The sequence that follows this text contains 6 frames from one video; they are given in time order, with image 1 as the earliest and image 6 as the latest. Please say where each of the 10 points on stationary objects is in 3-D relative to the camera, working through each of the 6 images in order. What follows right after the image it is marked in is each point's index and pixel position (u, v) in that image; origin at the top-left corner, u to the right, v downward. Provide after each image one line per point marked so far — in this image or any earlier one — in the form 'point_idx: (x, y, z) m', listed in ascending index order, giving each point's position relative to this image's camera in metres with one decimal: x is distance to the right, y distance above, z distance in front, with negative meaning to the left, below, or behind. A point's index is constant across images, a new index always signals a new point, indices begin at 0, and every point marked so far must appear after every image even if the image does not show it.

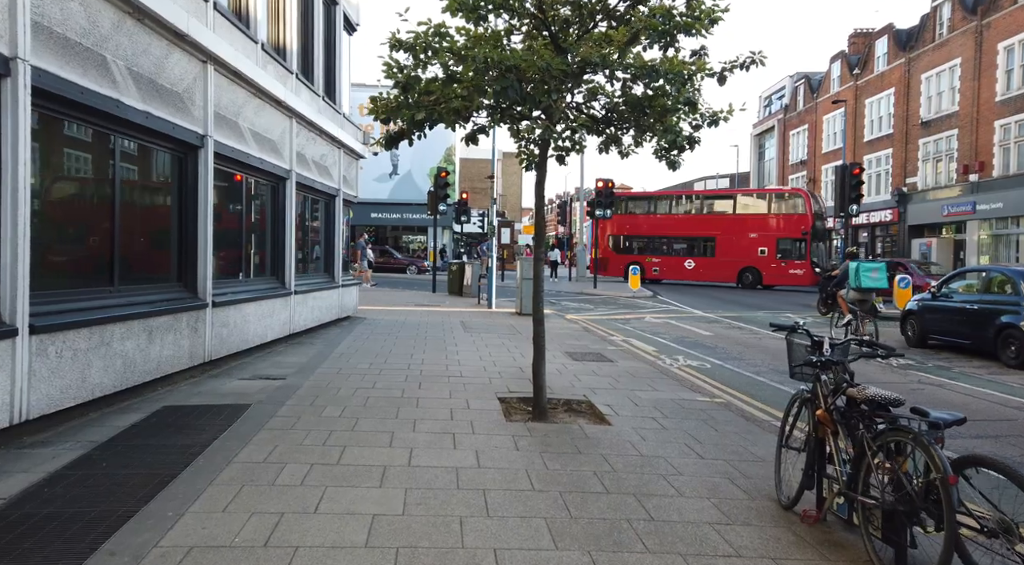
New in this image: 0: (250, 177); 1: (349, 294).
0: (-3.8, +1.5, +9.7) m
1: (-3.6, -0.3, +14.8) m
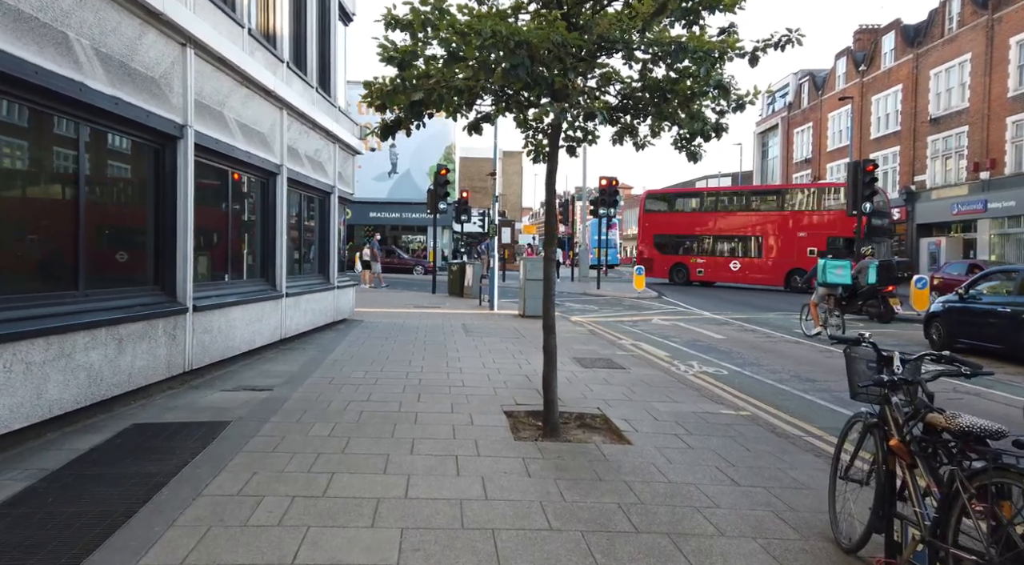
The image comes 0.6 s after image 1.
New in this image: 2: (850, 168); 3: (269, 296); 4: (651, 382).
0: (-3.7, +1.5, +9.1) m
1: (-3.5, -0.3, +14.2) m
2: (+9.9, +3.3, +19.6) m
3: (-3.5, -0.2, +9.6) m
4: (+1.8, -1.3, +8.5) m
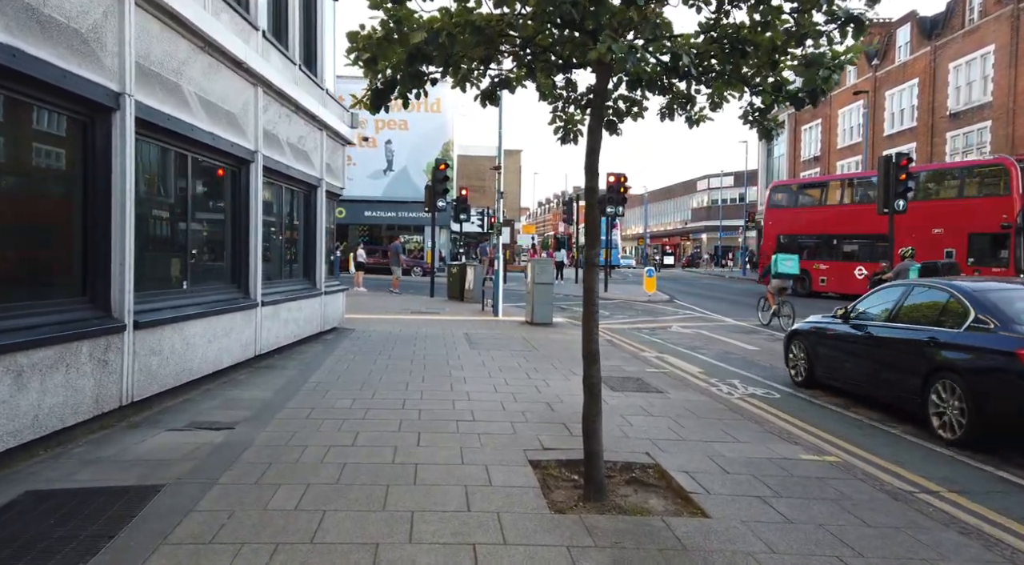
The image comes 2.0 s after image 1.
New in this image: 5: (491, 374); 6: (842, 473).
0: (-3.5, +1.4, +7.6) m
1: (-3.4, -0.4, +12.7) m
2: (+10.0, +3.3, +18.2) m
3: (-3.3, -0.3, +8.1) m
4: (+2.0, -1.3, +7.0) m
5: (-0.3, -1.2, +8.7) m
6: (+2.5, -1.4, +5.1) m
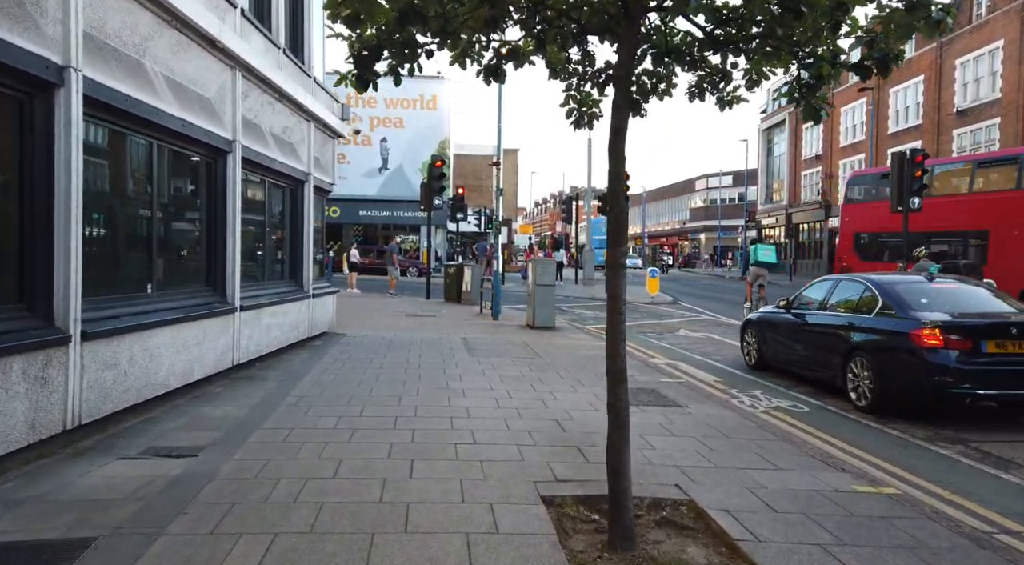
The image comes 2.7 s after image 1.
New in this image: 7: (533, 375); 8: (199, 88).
0: (-3.5, +1.4, +6.8) m
1: (-3.4, -0.4, +11.9) m
2: (+10.0, +3.2, +17.5) m
3: (-3.3, -0.3, +7.4) m
4: (+2.0, -1.4, +6.3) m
5: (-0.2, -1.2, +8.0) m
6: (+2.6, -1.5, +4.3) m
7: (+0.3, -1.2, +8.8) m
8: (-3.4, +2.1, +7.2) m
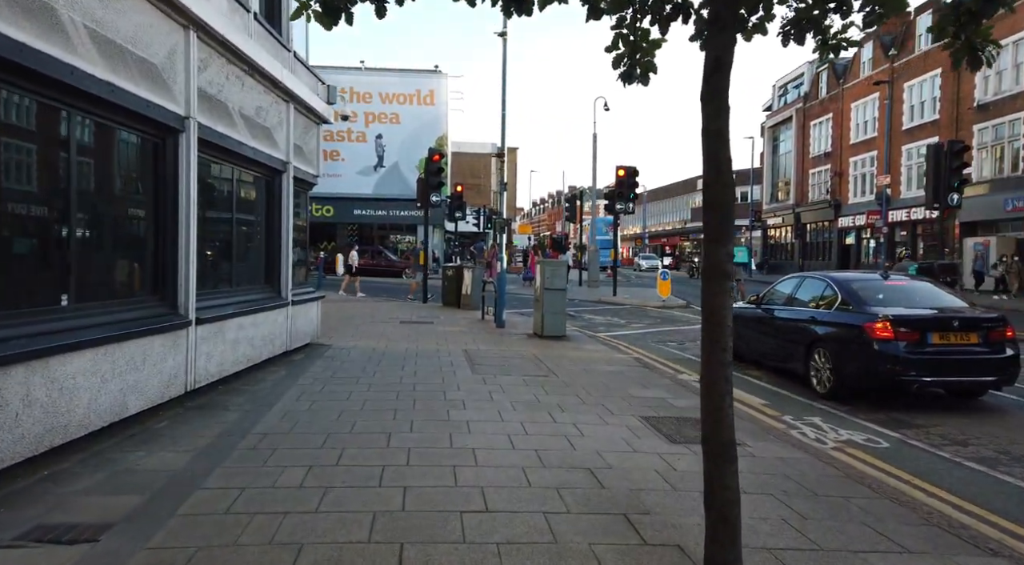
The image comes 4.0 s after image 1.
0: (-3.3, +1.3, +5.4) m
1: (-3.2, -0.5, +10.5) m
2: (+10.1, +3.2, +16.2) m
3: (-3.1, -0.4, +5.9) m
4: (+2.2, -1.4, +4.9) m
5: (-0.1, -1.3, +6.6) m
6: (+2.7, -1.5, +2.9) m
7: (+0.4, -1.3, +7.3) m
8: (-3.2, +2.0, +5.8) m
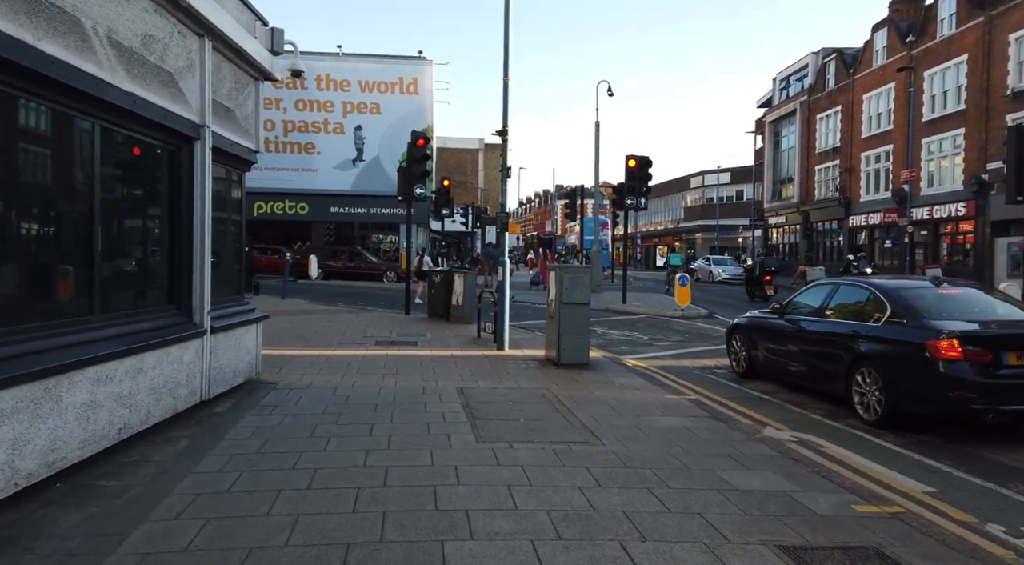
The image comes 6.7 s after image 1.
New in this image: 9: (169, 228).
0: (-3.1, +1.1, +2.3) m
1: (-3.1, -0.7, +7.5) m
2: (+10.2, +3.0, +13.4) m
3: (-2.9, -0.6, +2.9) m
4: (+2.4, -1.6, +2.0) m
5: (+0.2, -1.5, +3.6) m
6: (+3.1, -1.7, 0.0) m
7: (+0.6, -1.5, +4.4) m
8: (-2.9, +1.8, +2.8) m
9: (-3.3, +0.5, +6.5) m
